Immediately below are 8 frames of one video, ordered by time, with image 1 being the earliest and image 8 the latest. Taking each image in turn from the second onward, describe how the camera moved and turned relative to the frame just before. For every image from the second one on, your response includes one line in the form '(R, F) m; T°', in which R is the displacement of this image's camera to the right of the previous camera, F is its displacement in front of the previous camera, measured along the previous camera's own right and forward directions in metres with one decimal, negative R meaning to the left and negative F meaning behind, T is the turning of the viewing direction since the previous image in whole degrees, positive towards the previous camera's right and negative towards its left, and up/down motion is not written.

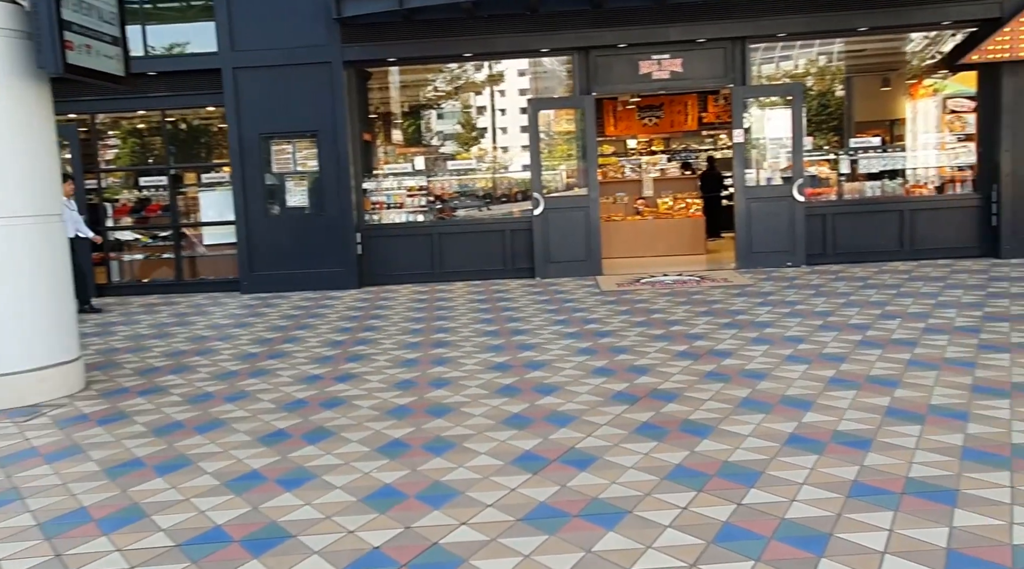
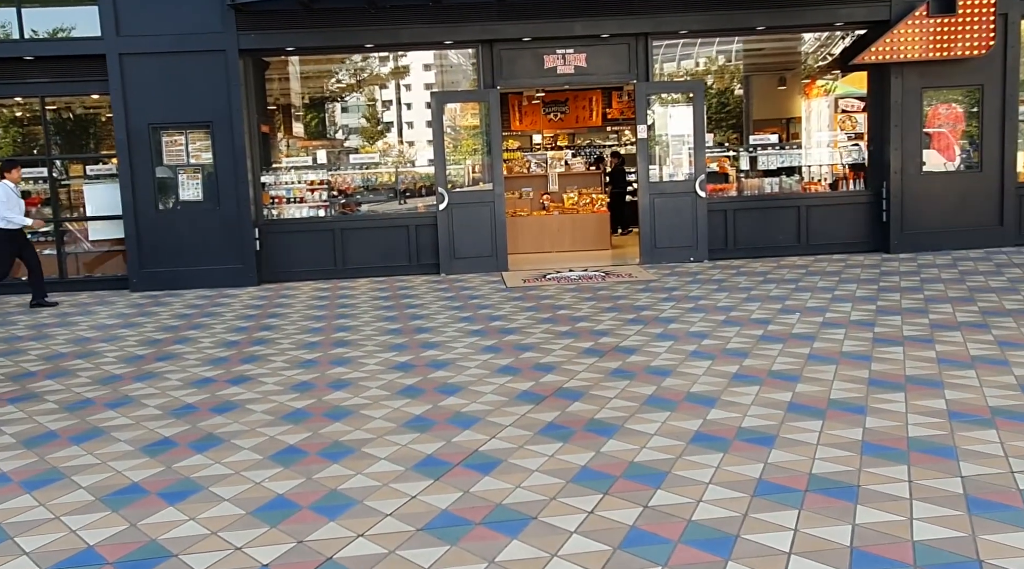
(0.0, +0.1) m; +6°
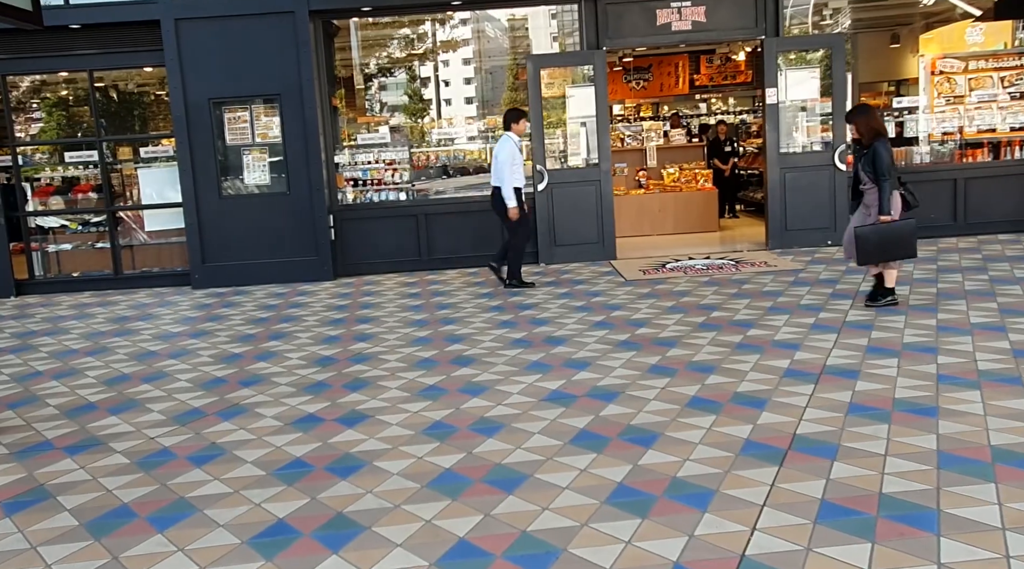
(-0.6, +0.6) m; -2°
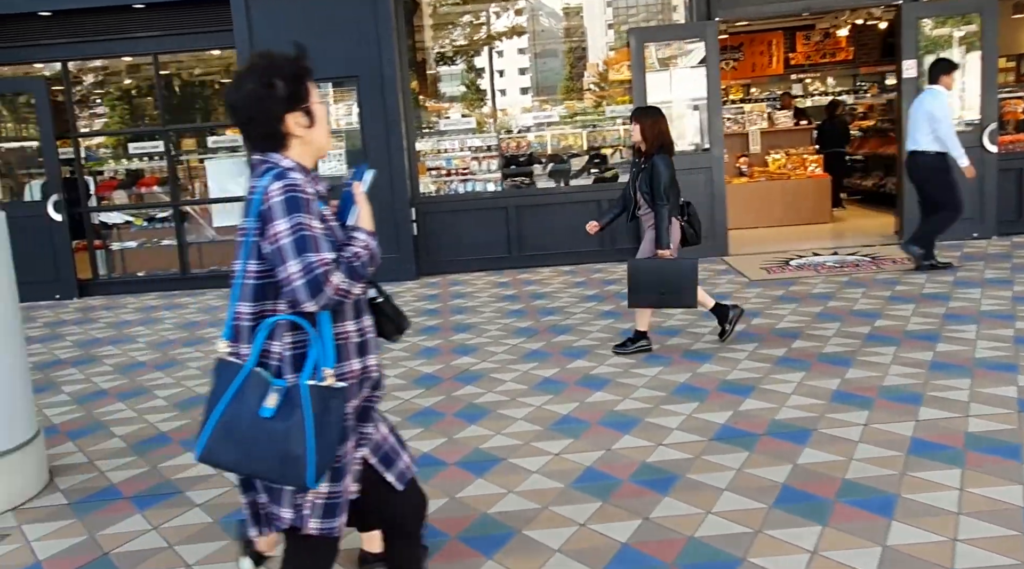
(-0.5, +0.9) m; -3°
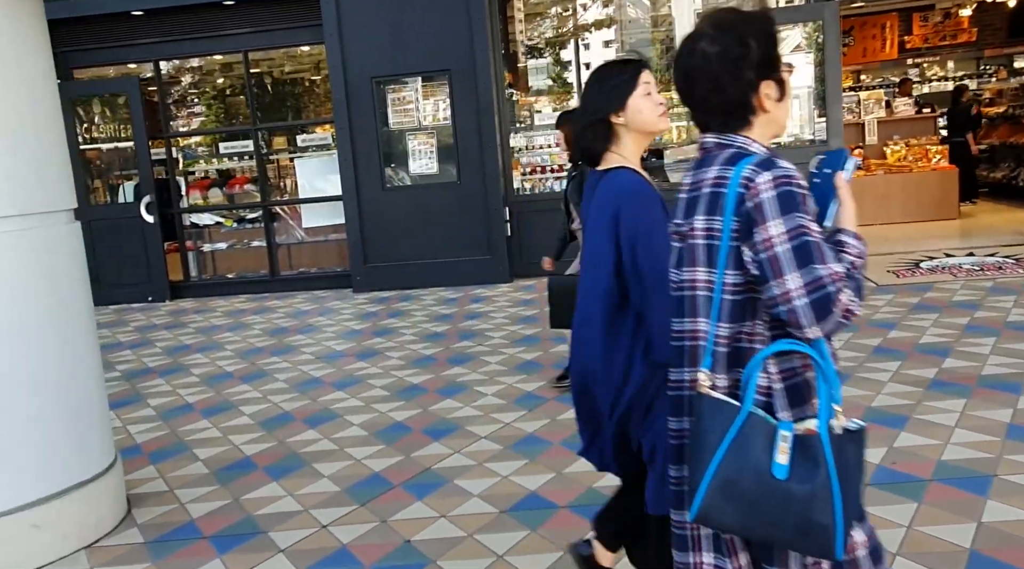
(-0.1, +0.4) m; -5°
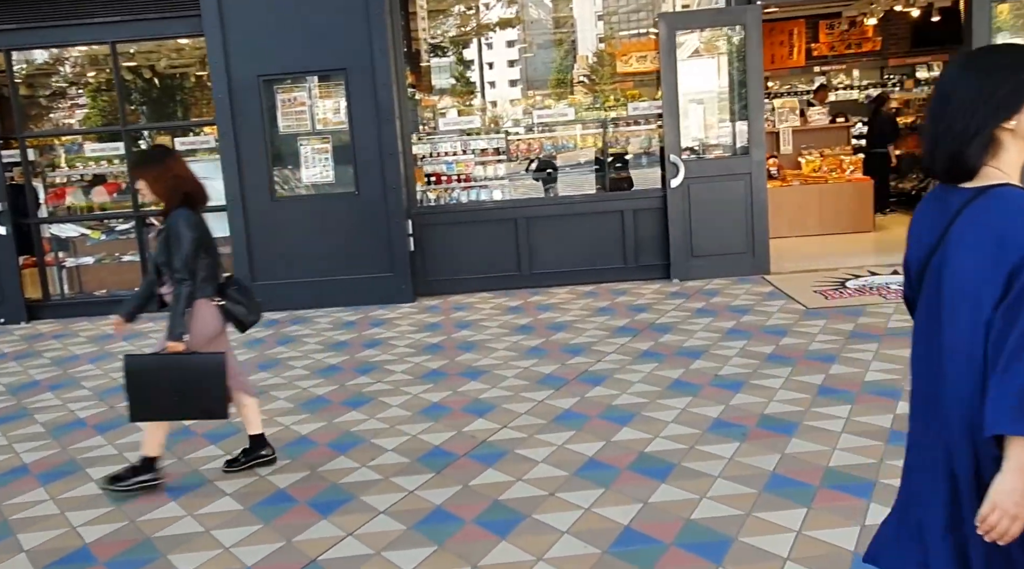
(0.0, +0.6) m; +6°
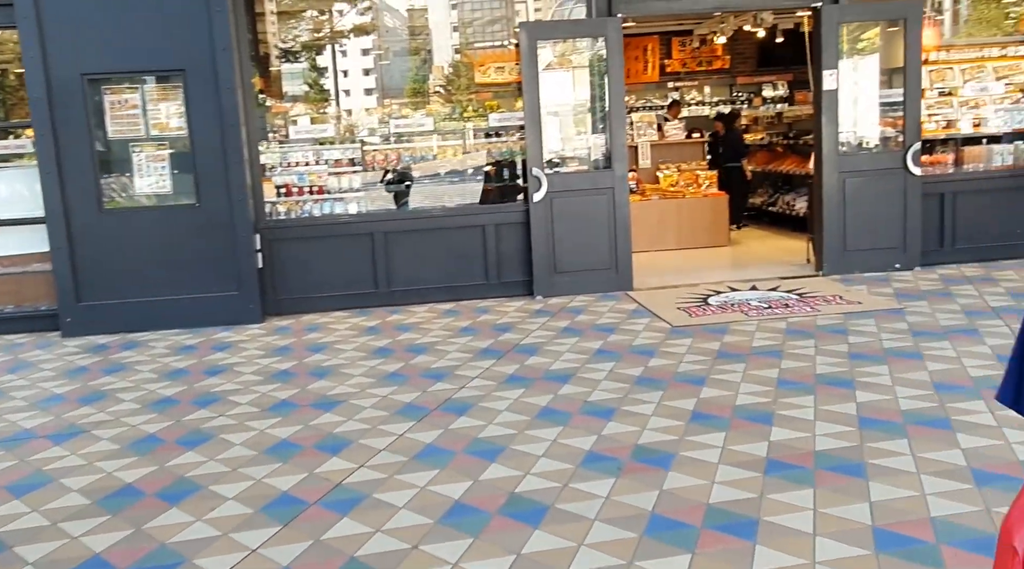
(0.0, +0.3) m; +9°
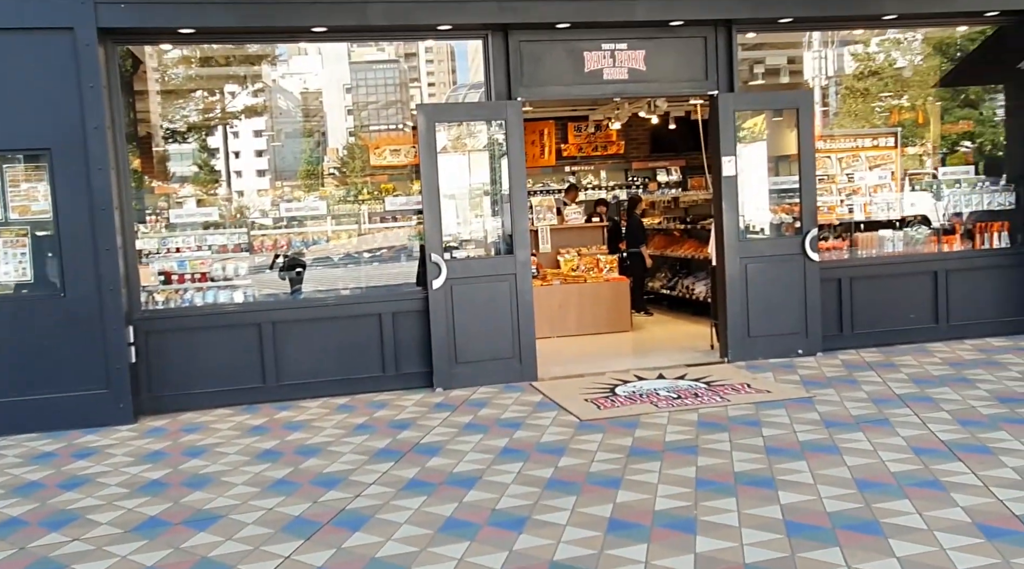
(0.0, +0.3) m; +7°
